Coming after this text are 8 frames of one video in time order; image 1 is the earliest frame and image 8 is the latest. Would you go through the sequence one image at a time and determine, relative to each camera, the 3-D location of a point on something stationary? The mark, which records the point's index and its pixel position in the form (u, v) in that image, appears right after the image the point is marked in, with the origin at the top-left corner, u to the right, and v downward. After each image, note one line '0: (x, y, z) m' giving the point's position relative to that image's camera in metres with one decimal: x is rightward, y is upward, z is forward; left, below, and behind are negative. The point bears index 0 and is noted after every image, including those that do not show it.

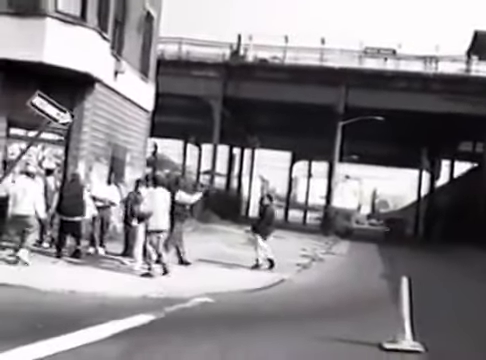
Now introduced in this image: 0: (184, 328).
0: (-0.4, -1.0, +9.4) m
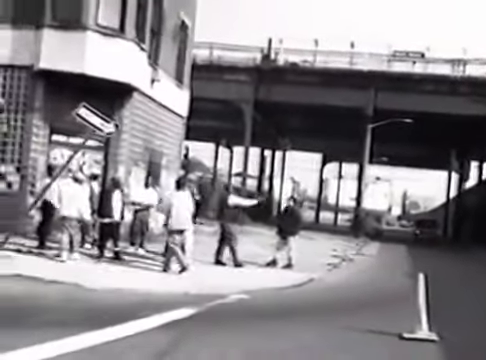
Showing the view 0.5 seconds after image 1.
0: (-0.1, -1.0, +10.4) m
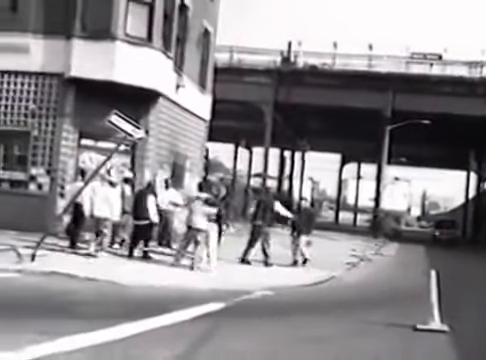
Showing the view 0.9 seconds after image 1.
0: (+0.1, -1.1, +11.2) m
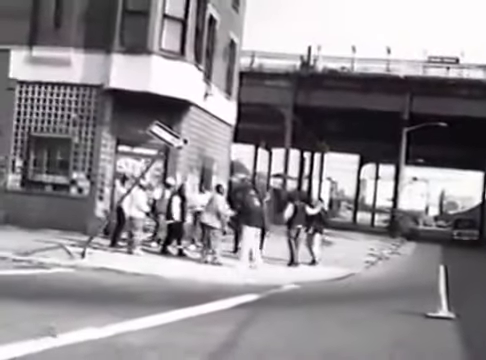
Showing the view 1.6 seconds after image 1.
0: (+0.4, -1.1, +12.8) m
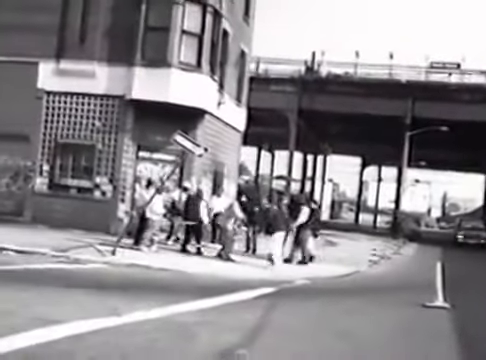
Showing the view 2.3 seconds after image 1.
0: (+0.6, -1.2, +14.5) m
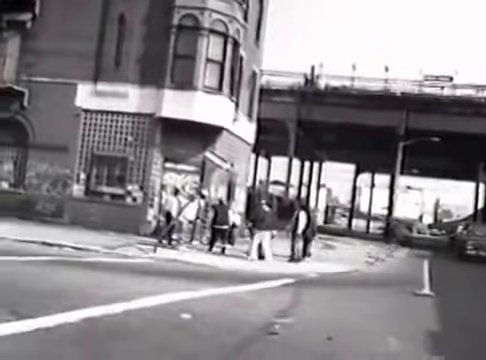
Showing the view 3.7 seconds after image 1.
0: (+0.9, -1.4, +18.0) m
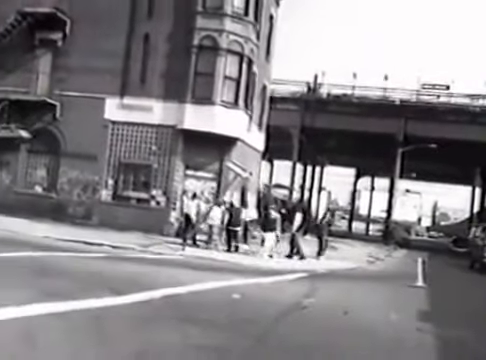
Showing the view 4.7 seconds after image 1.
0: (+1.2, -1.5, +20.9) m
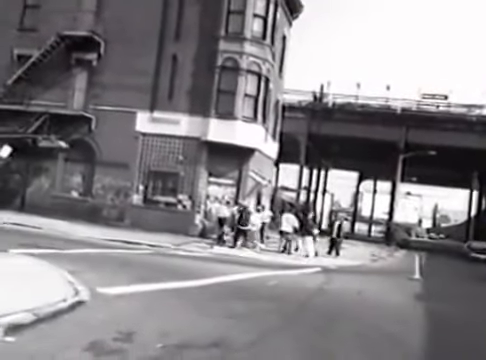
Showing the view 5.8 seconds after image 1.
0: (+1.6, -1.6, +24.5) m
